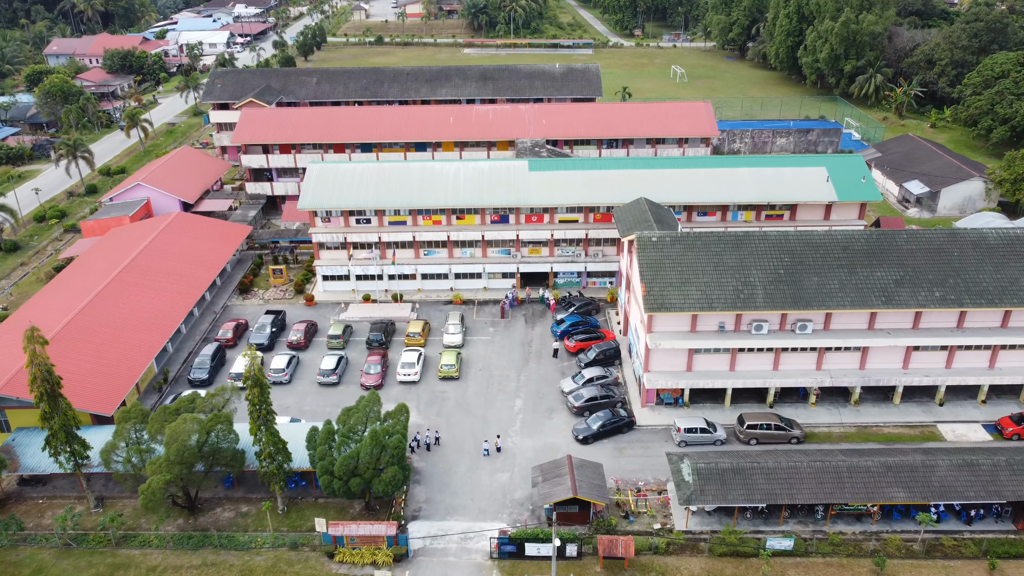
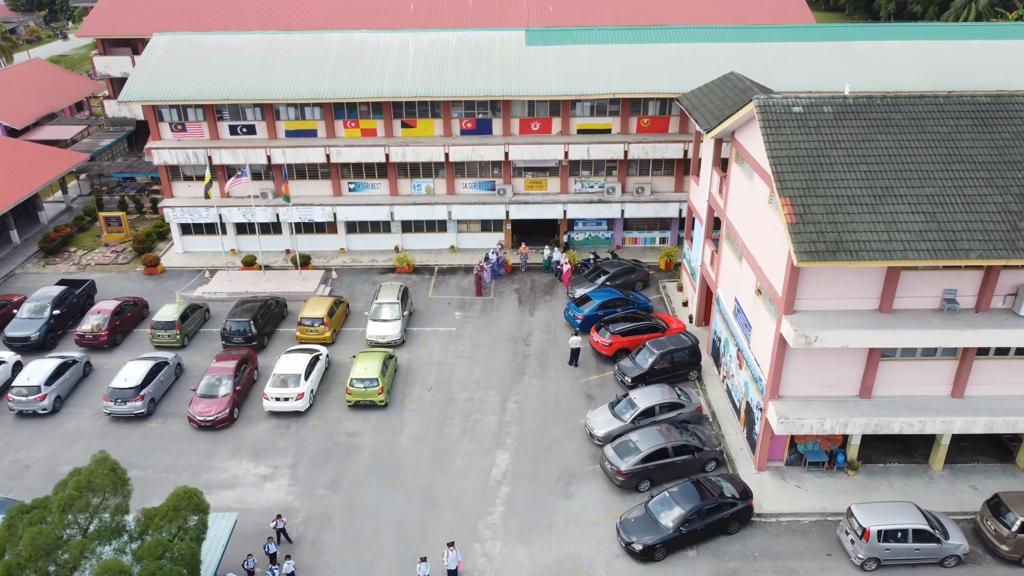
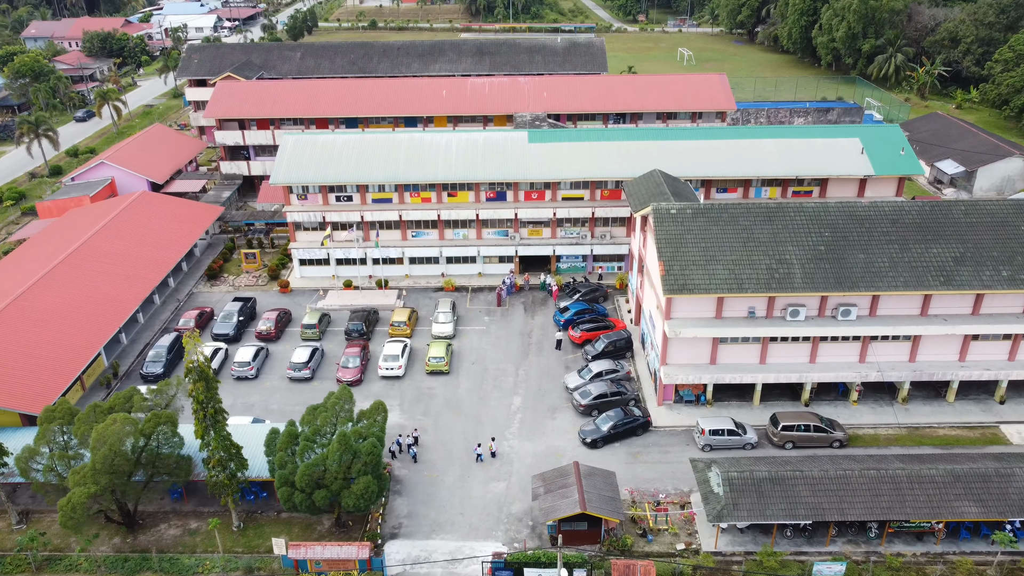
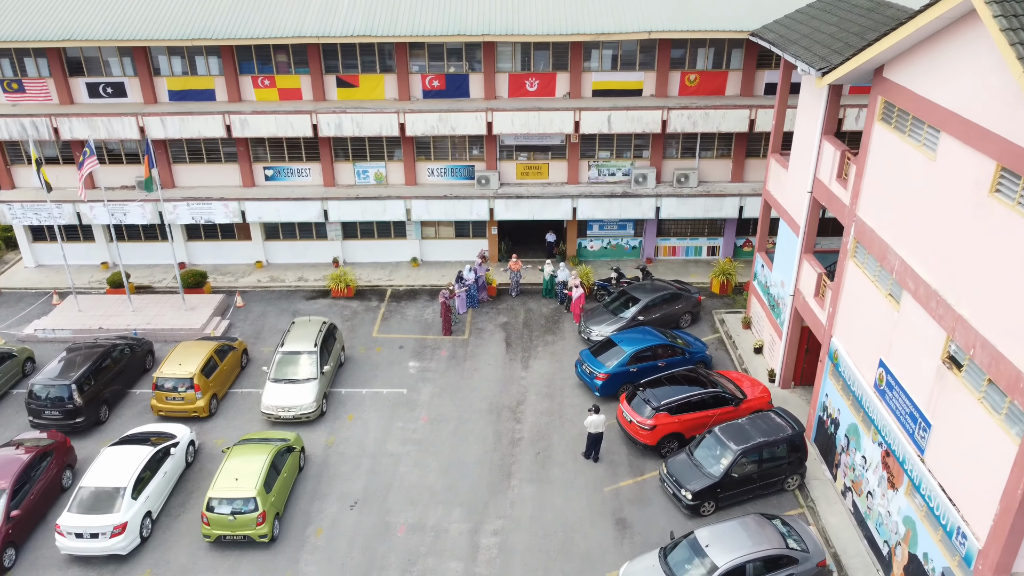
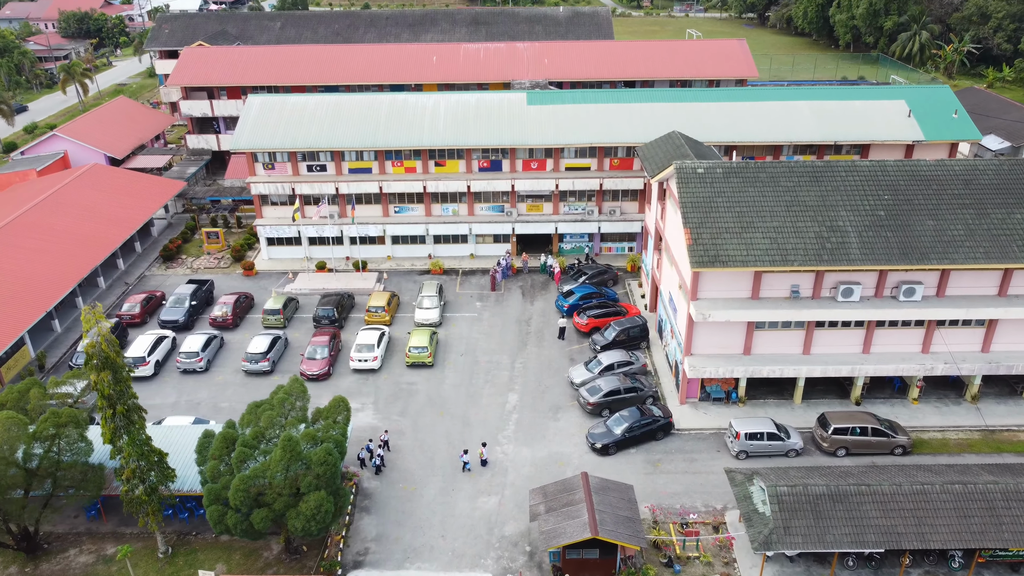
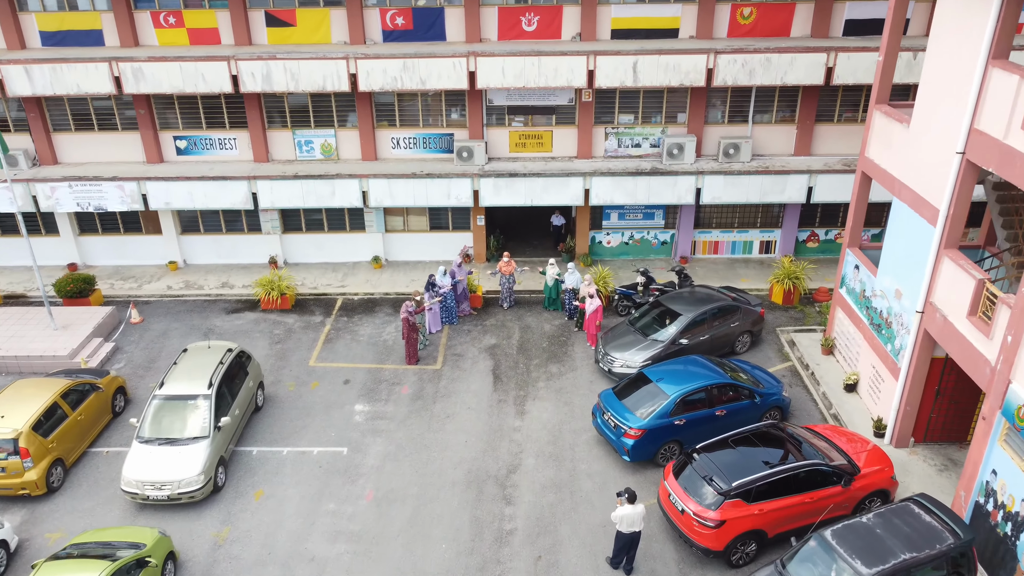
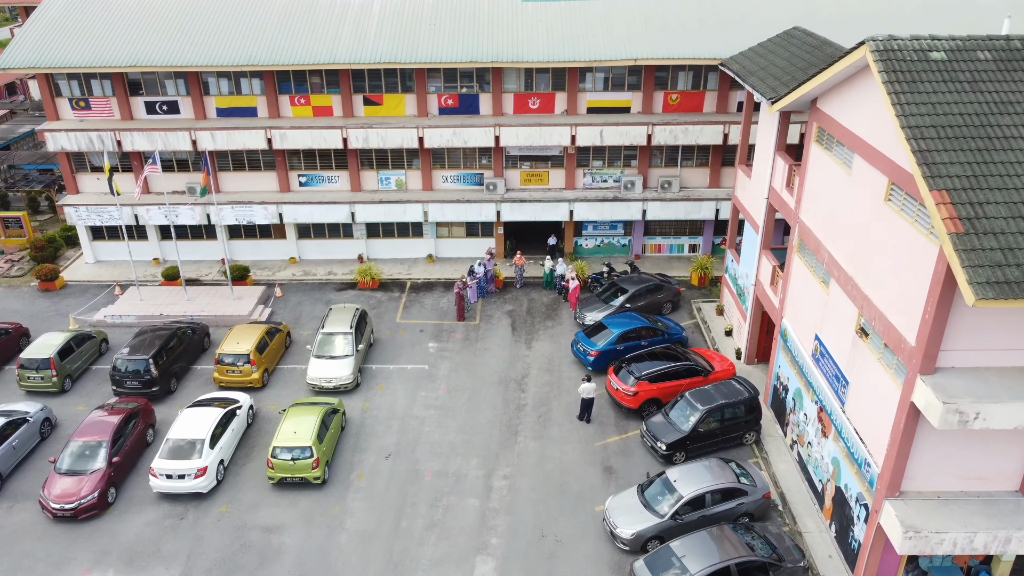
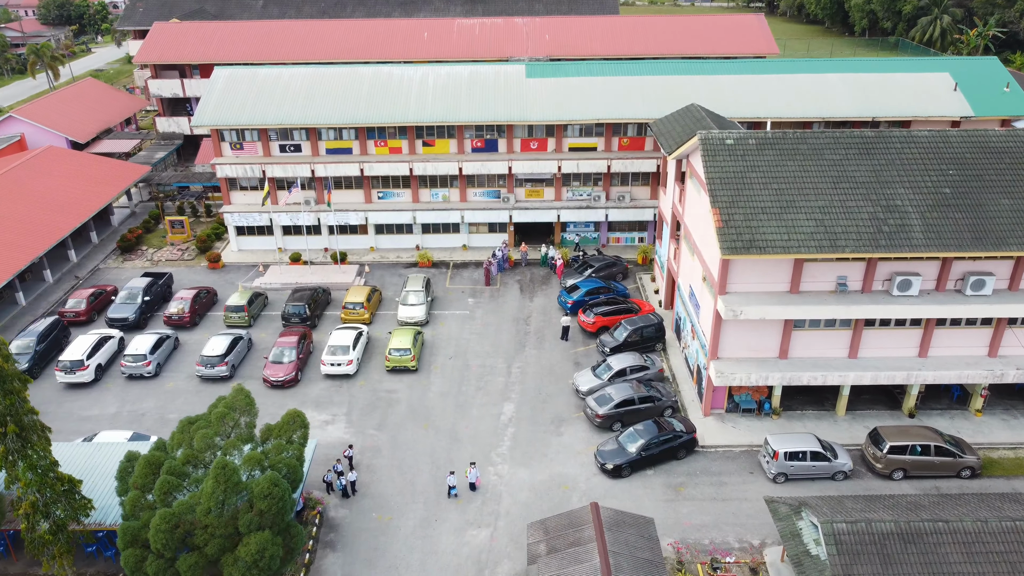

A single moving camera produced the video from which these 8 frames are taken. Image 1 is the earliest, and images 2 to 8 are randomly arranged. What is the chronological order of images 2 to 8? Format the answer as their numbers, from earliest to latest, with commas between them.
3, 5, 8, 2, 7, 4, 6
